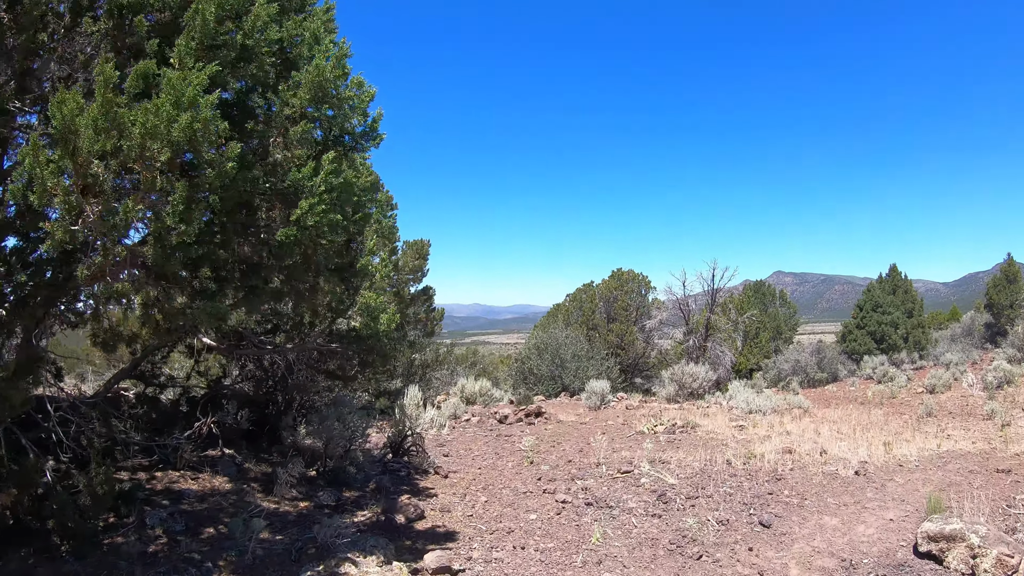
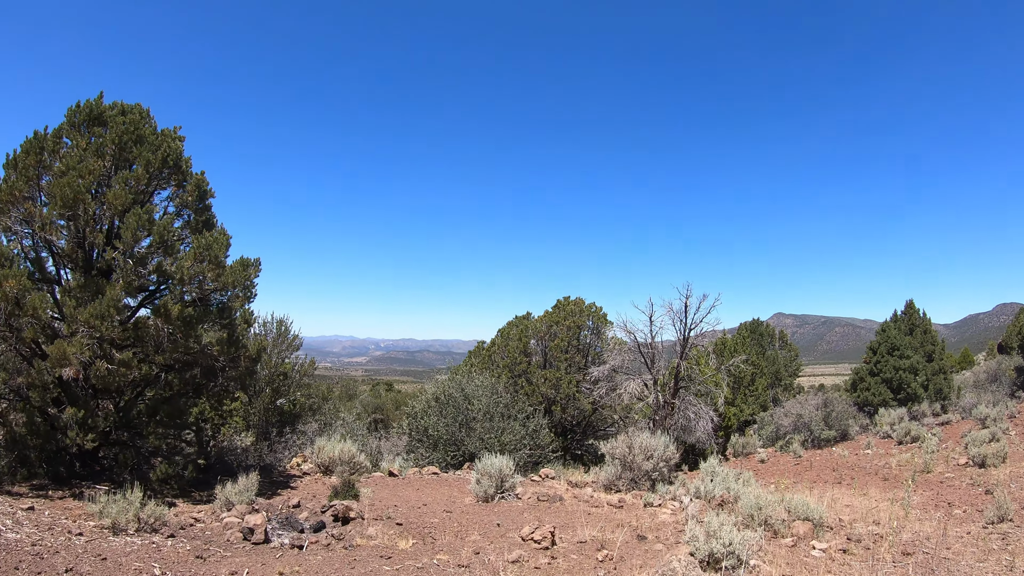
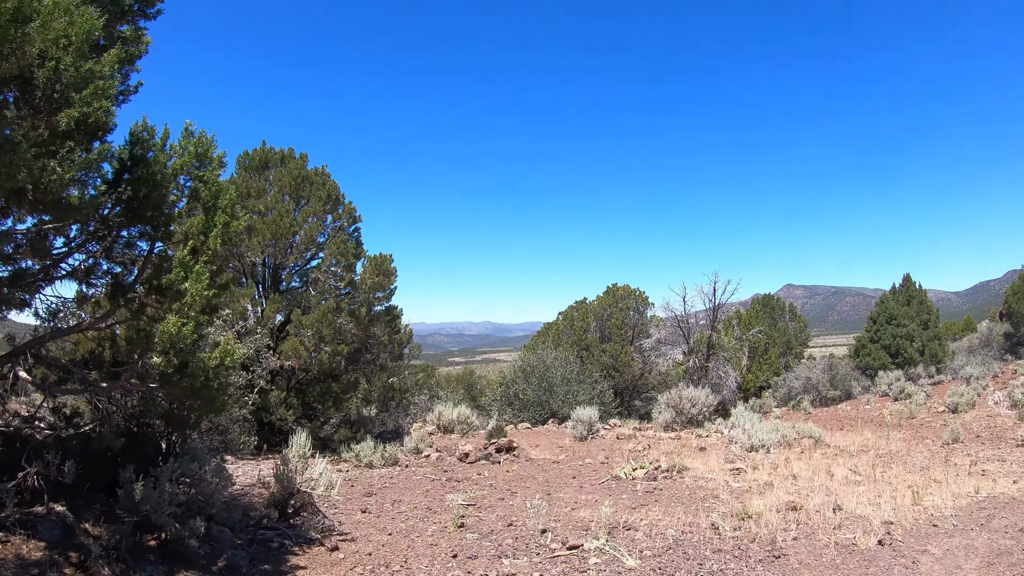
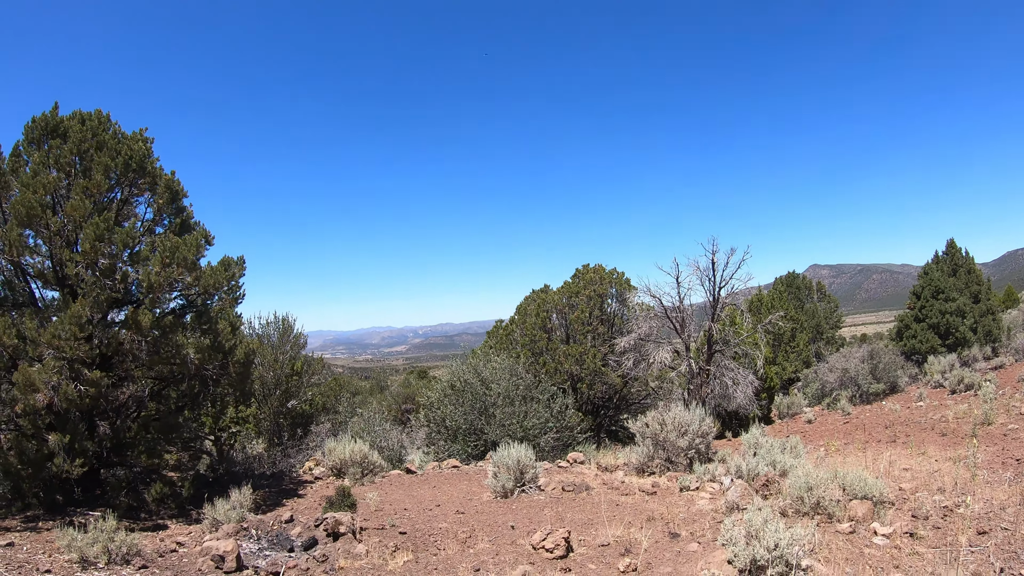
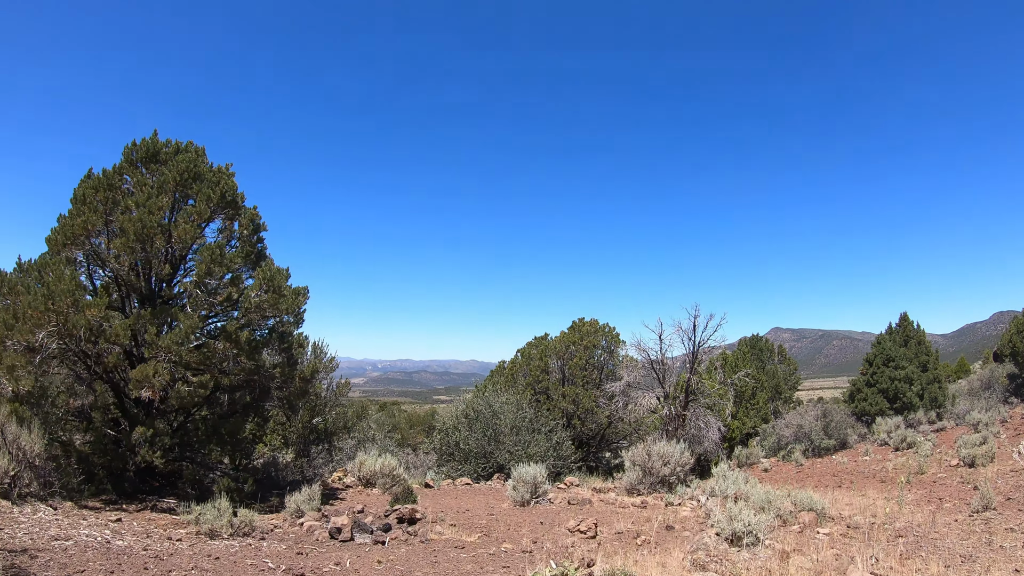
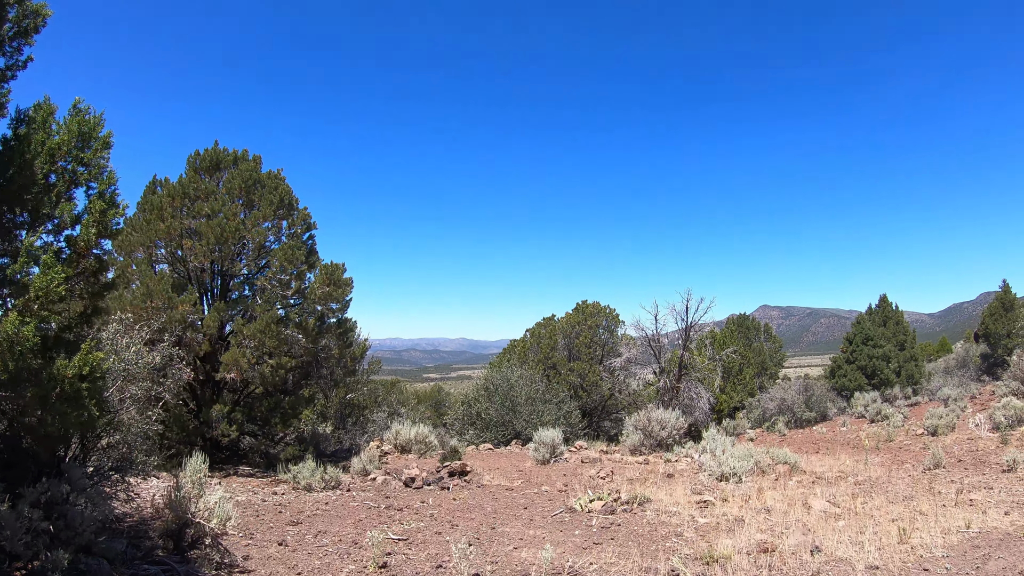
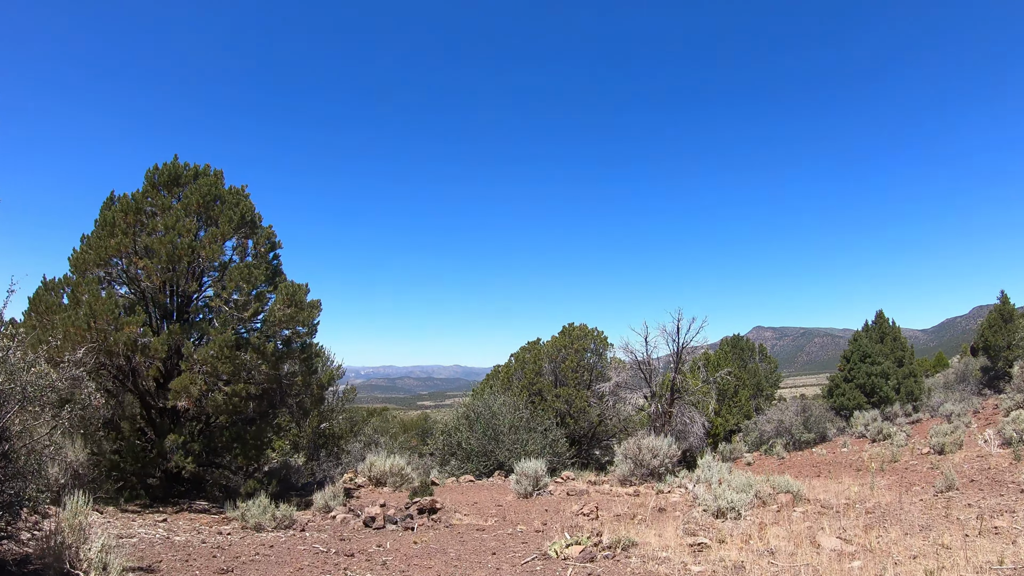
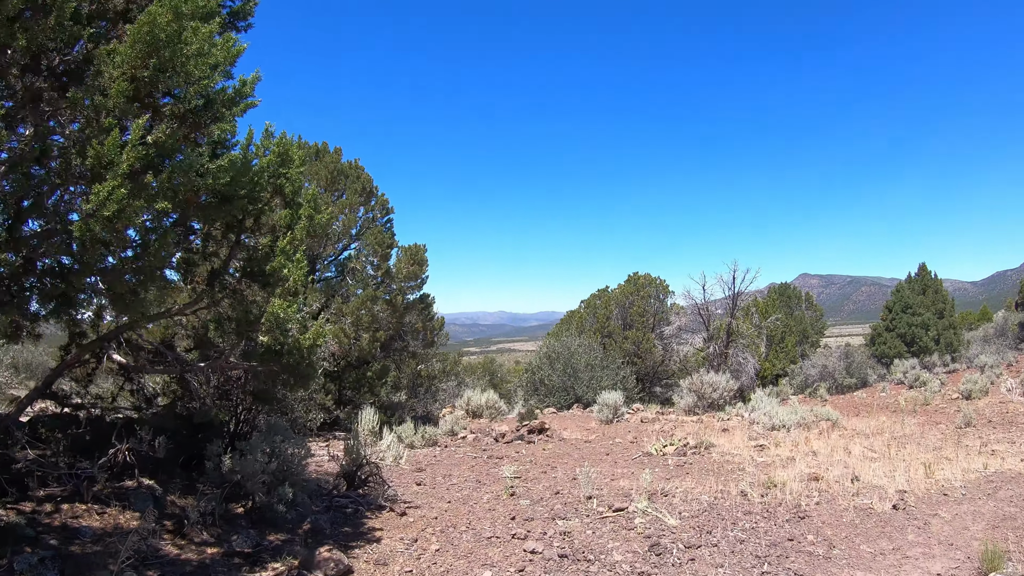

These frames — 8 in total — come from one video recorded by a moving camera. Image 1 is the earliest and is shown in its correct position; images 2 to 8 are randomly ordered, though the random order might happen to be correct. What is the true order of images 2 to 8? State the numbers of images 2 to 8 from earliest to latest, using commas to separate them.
8, 3, 6, 7, 5, 2, 4
